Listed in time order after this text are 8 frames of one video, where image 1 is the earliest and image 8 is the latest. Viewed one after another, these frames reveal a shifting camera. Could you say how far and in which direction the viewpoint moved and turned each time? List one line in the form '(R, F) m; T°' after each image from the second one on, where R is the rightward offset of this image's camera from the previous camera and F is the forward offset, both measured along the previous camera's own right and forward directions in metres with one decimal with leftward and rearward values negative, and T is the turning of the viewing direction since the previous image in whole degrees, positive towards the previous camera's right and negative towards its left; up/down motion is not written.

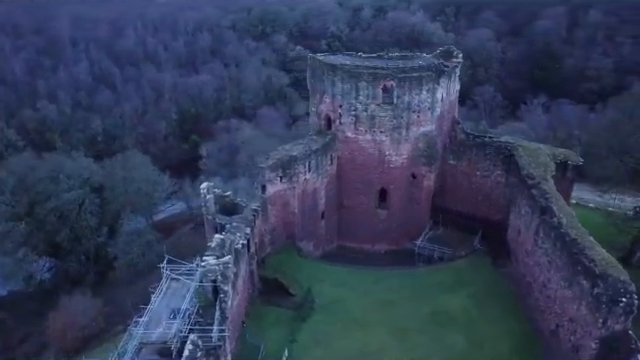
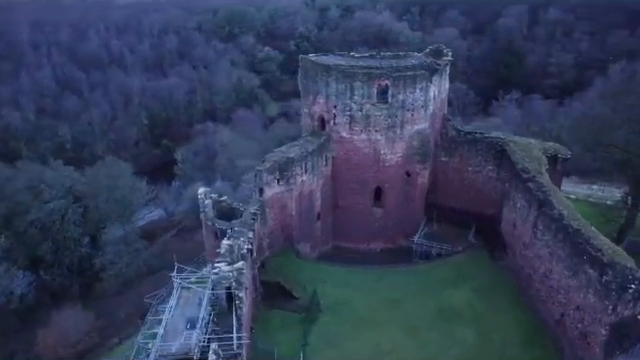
(-1.4, +0.1) m; +4°
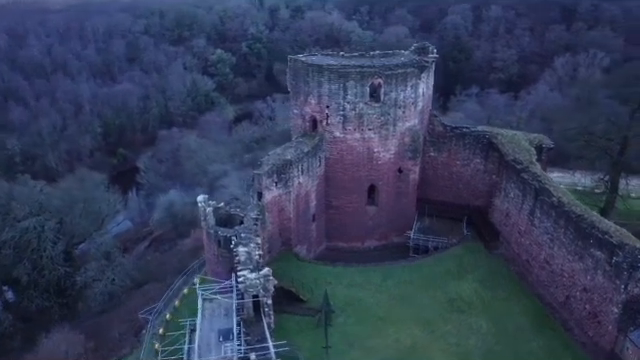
(-2.2, +0.2) m; +6°
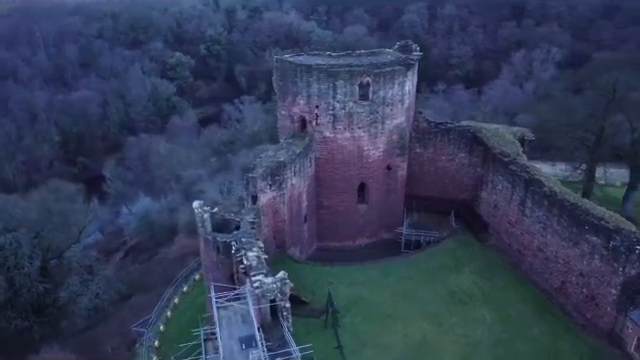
(-1.6, +0.1) m; +5°
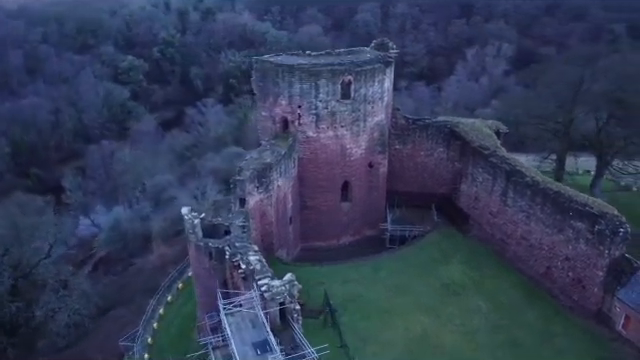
(-1.4, +0.1) m; +5°
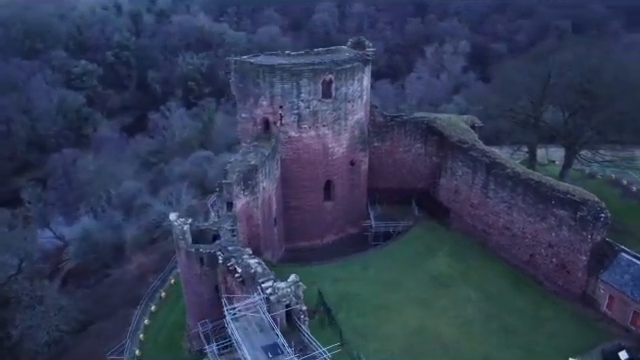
(-1.2, +0.1) m; +5°
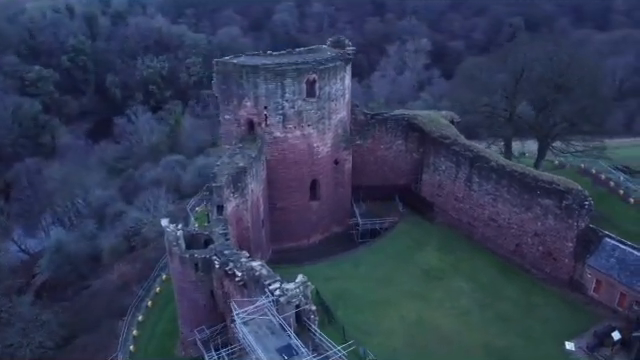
(-1.2, +0.1) m; +5°
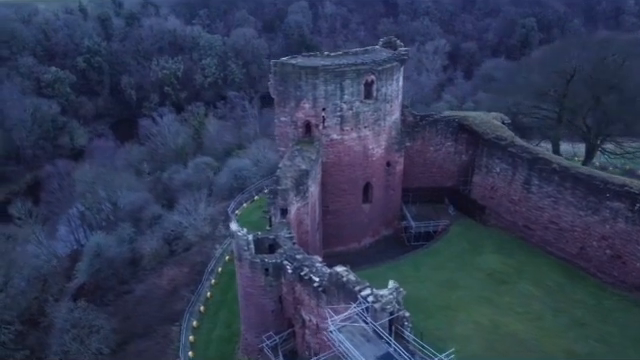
(-2.5, +0.3) m; 0°
